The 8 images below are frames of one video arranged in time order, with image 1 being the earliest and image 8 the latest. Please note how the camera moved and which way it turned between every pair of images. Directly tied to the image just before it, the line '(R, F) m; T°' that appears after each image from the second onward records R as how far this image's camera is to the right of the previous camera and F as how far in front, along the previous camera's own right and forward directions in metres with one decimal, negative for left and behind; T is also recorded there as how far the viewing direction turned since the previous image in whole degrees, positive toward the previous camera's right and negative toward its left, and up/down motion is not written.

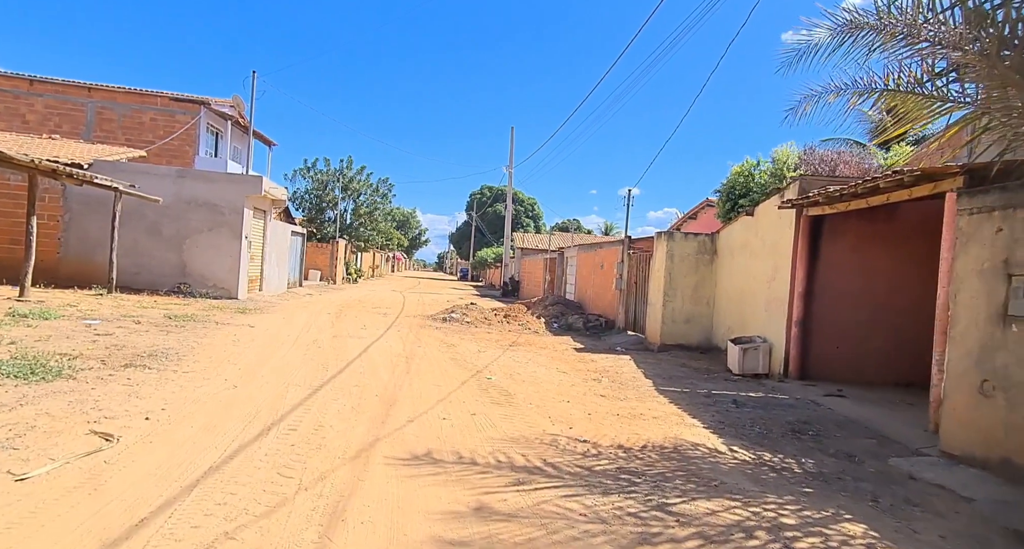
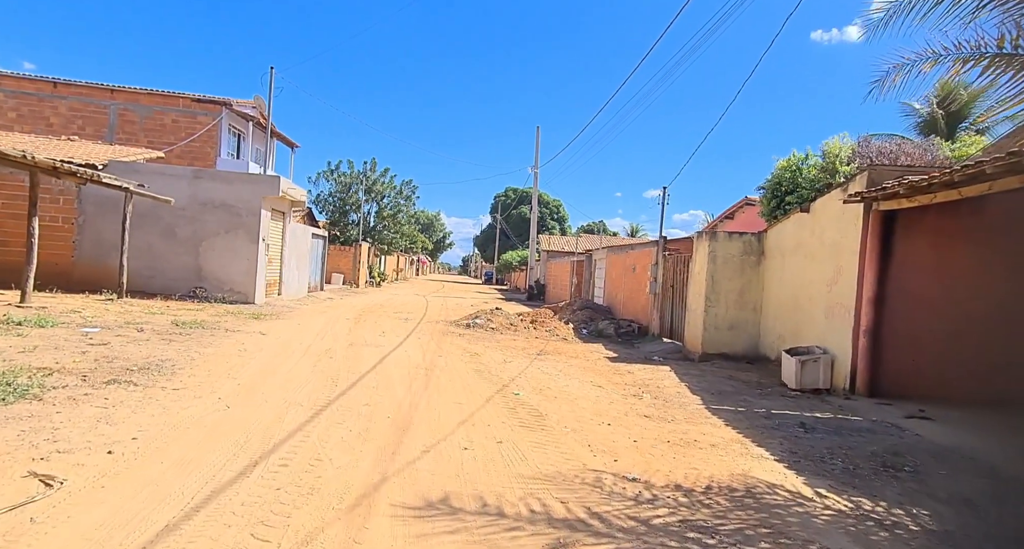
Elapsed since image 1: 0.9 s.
(-0.1, +0.8) m; -3°
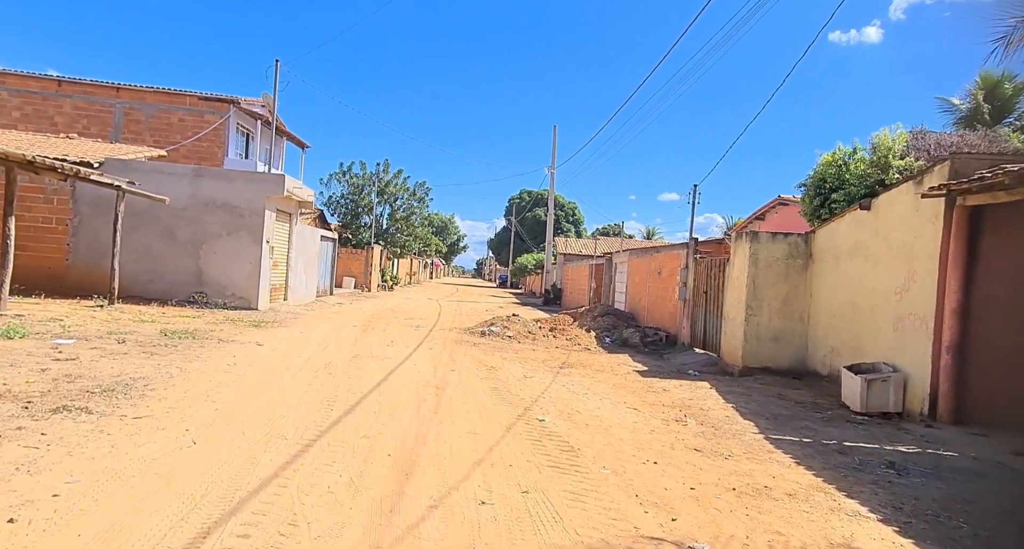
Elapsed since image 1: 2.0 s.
(-0.1, +0.9) m; -1°
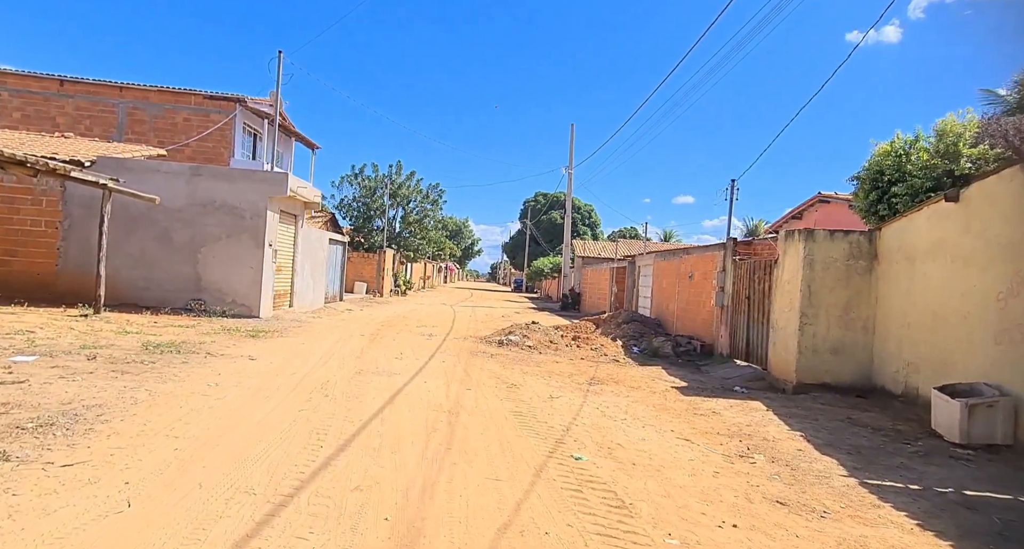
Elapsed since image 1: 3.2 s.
(-0.1, +1.1) m; -1°
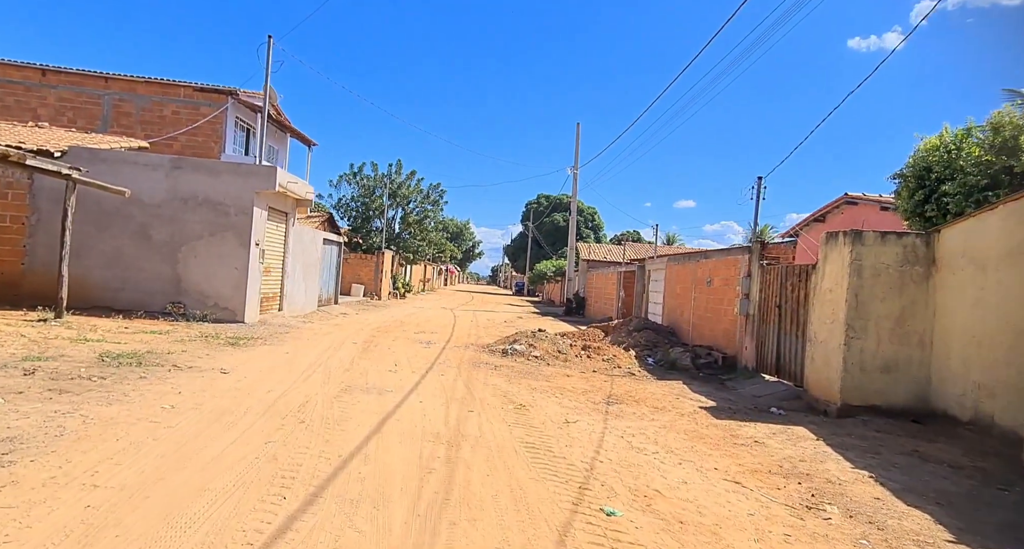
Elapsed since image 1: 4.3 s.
(-0.1, +1.0) m; 0°
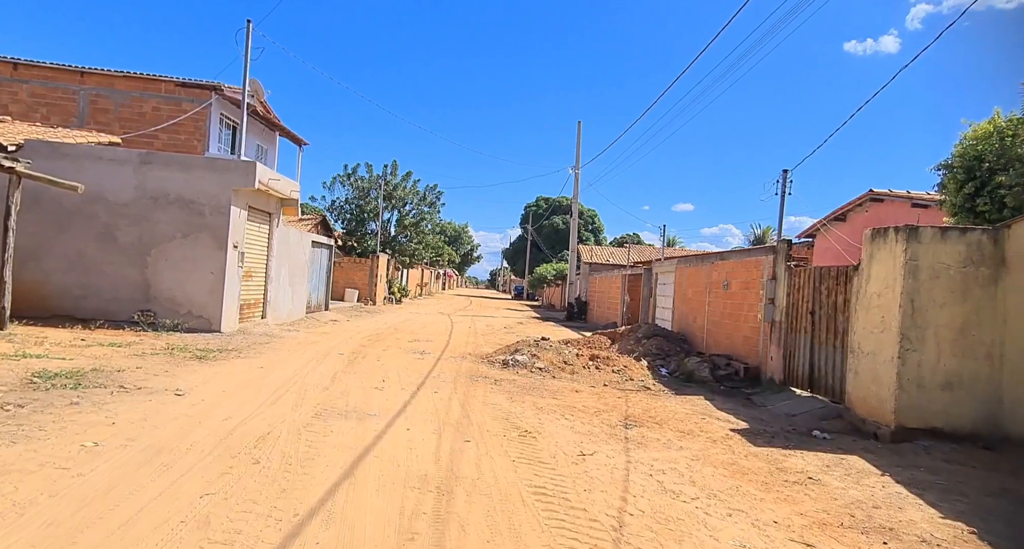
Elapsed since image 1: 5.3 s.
(0.0, +1.0) m; 0°
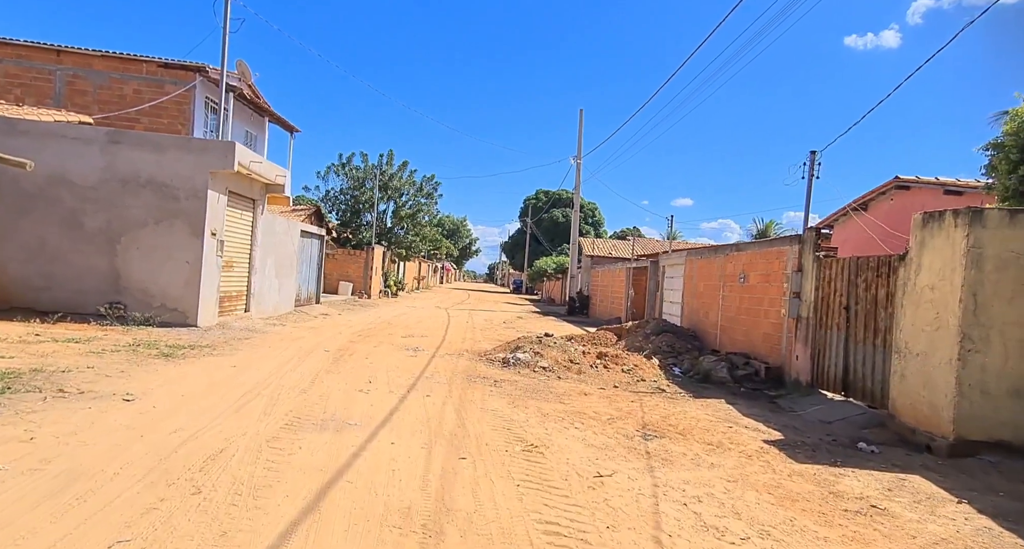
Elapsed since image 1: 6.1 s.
(0.0, +0.9) m; 0°
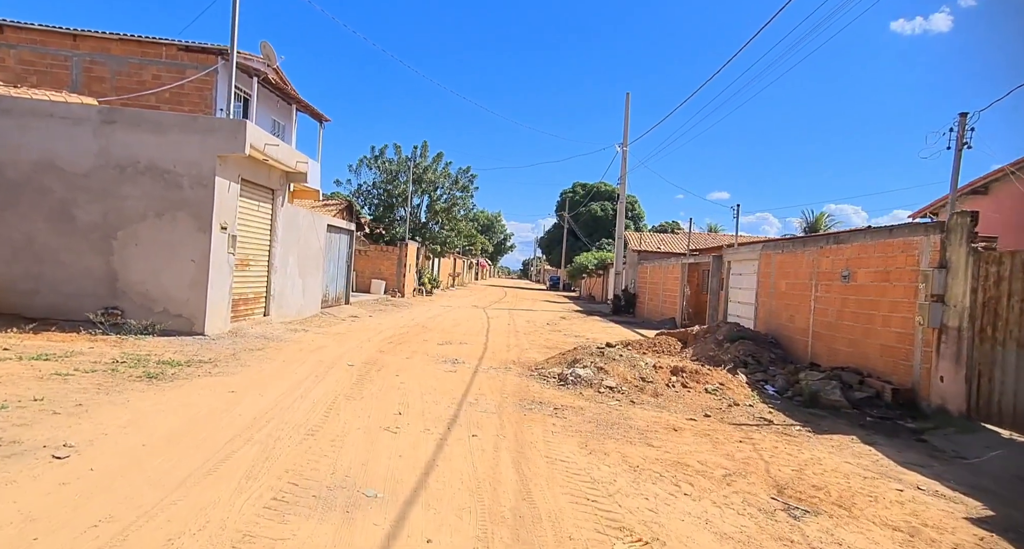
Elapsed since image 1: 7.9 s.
(-0.4, +1.7) m; -3°
